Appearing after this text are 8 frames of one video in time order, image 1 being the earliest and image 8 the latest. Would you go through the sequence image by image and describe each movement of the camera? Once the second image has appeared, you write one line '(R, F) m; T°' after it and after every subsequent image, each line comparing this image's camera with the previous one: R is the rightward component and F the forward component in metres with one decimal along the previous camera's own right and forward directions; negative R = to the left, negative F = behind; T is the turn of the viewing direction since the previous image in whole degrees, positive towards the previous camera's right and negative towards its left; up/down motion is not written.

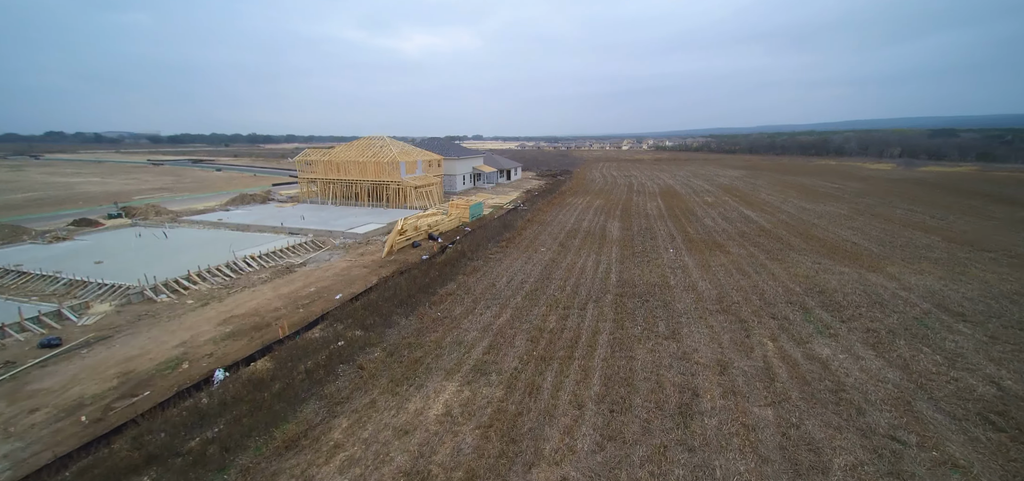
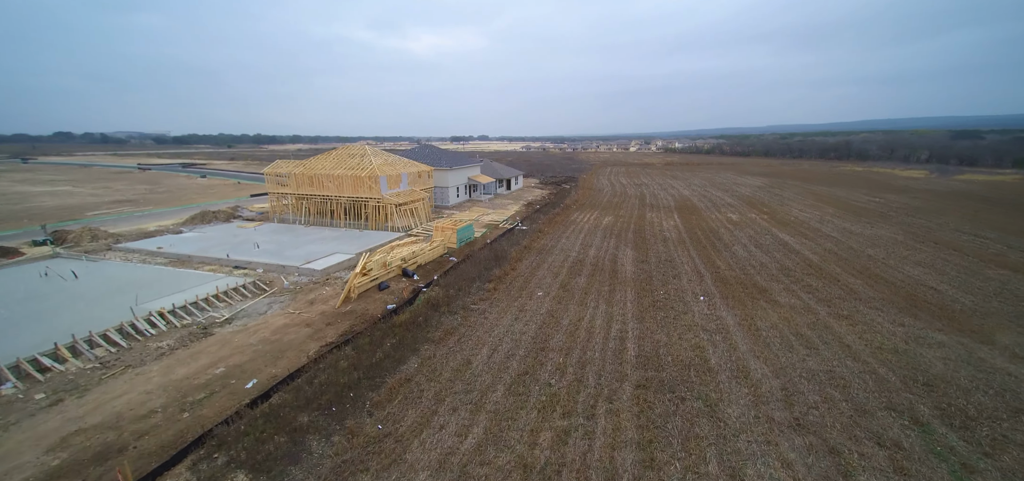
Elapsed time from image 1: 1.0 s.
(+0.6, +3.6) m; -1°
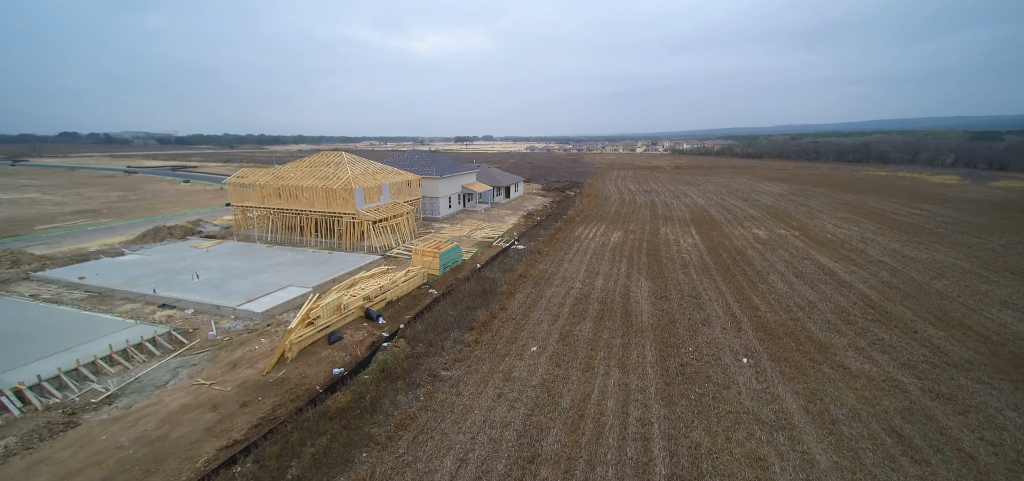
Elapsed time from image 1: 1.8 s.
(+0.5, +3.2) m; -1°
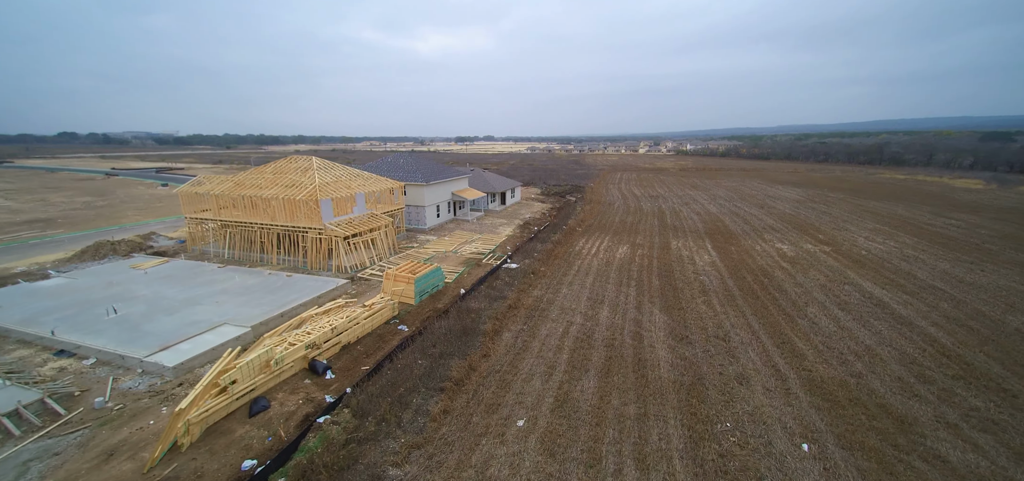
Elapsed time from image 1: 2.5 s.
(+0.5, +2.7) m; 0°
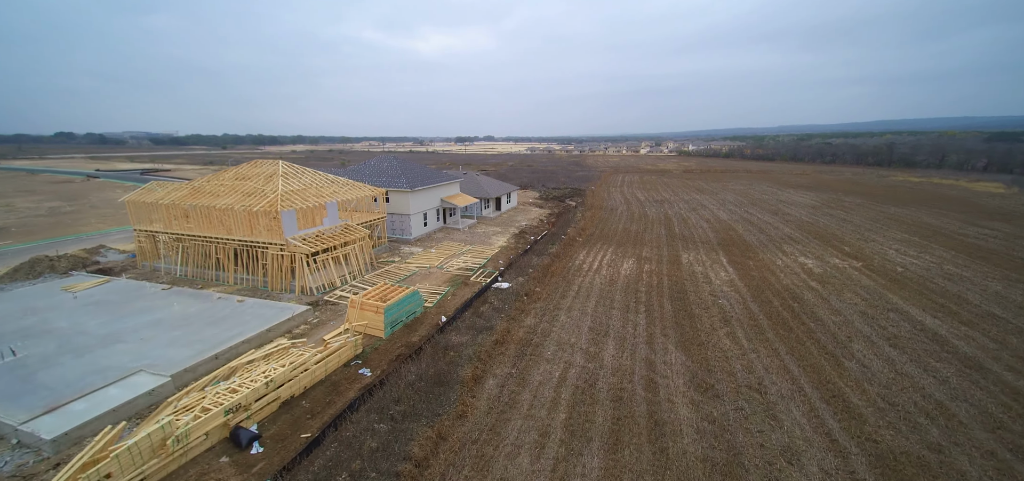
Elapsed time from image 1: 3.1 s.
(+0.4, +2.3) m; 0°
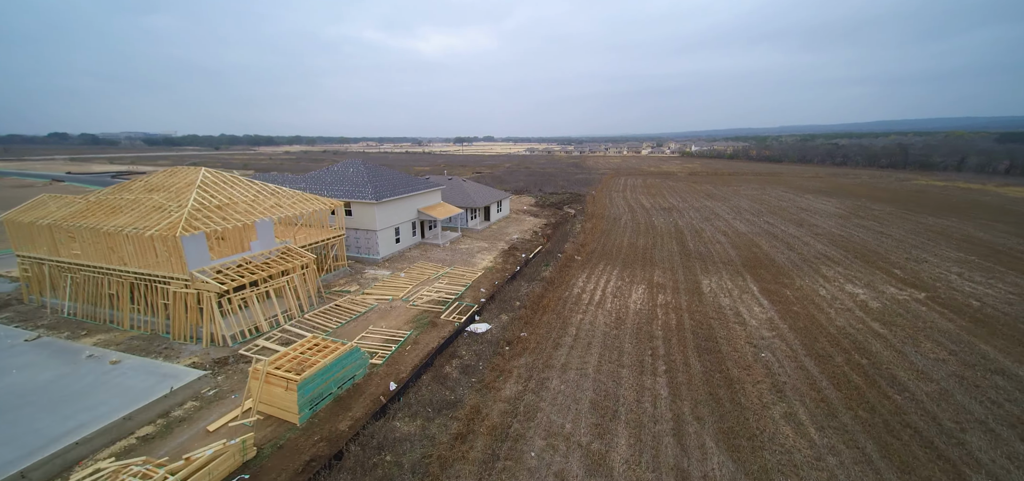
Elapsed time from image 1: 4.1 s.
(+0.6, +3.6) m; 0°
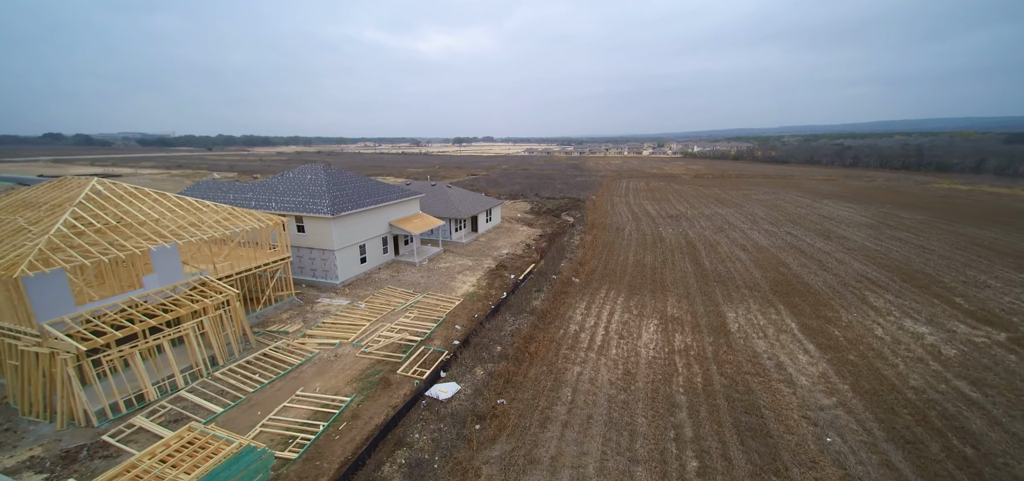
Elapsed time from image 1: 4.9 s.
(+0.6, +3.1) m; 0°
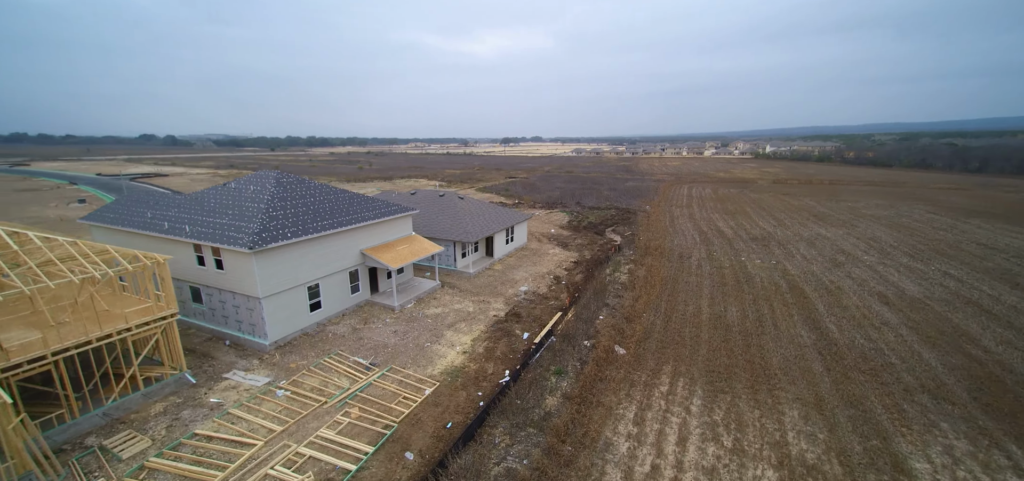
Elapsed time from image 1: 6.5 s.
(+1.0, +5.8) m; -7°
